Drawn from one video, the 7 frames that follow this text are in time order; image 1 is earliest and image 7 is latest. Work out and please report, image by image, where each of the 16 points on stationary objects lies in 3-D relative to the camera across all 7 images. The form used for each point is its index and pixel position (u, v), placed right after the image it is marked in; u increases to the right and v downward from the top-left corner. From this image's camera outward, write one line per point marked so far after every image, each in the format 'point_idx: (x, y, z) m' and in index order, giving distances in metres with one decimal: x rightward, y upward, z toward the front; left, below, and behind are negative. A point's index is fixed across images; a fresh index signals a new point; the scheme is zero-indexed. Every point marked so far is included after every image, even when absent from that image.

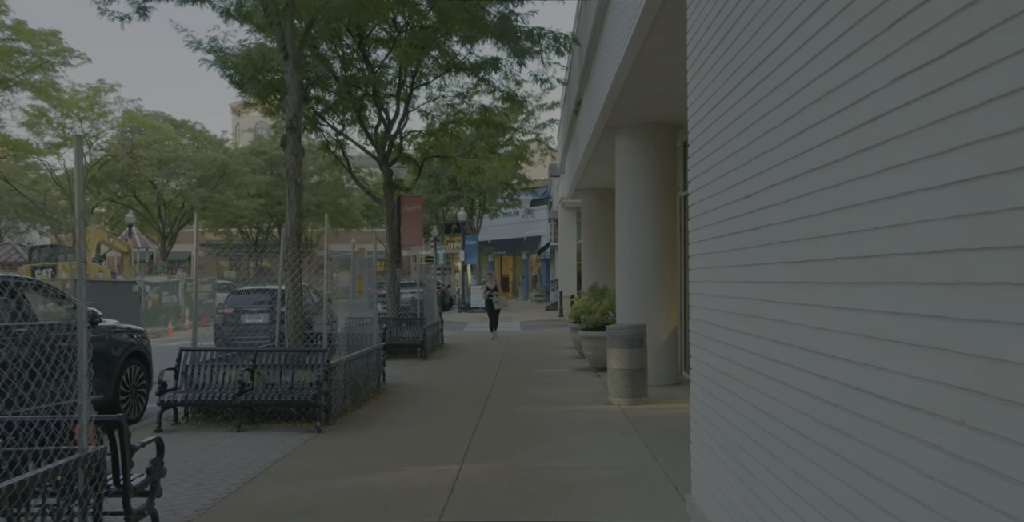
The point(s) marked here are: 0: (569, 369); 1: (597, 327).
0: (+1.0, -1.8, +12.4) m
1: (+1.4, -1.1, +11.9) m
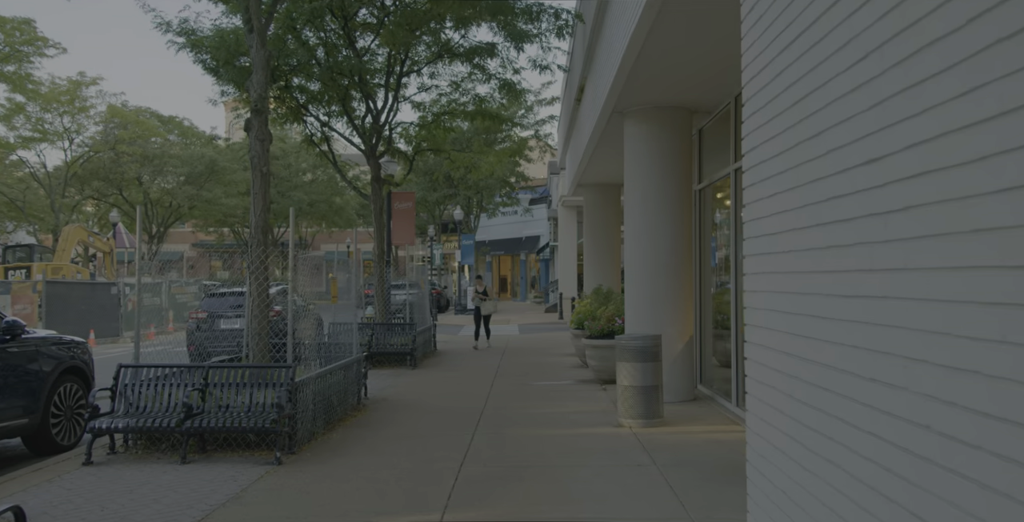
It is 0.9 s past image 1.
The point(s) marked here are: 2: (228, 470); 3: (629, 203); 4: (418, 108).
0: (+0.9, -1.8, +11.3) m
1: (+1.3, -1.1, +10.8) m
2: (-2.3, -1.7, +6.0) m
3: (+1.5, +0.7, +9.4) m
4: (-2.2, +3.5, +17.1) m
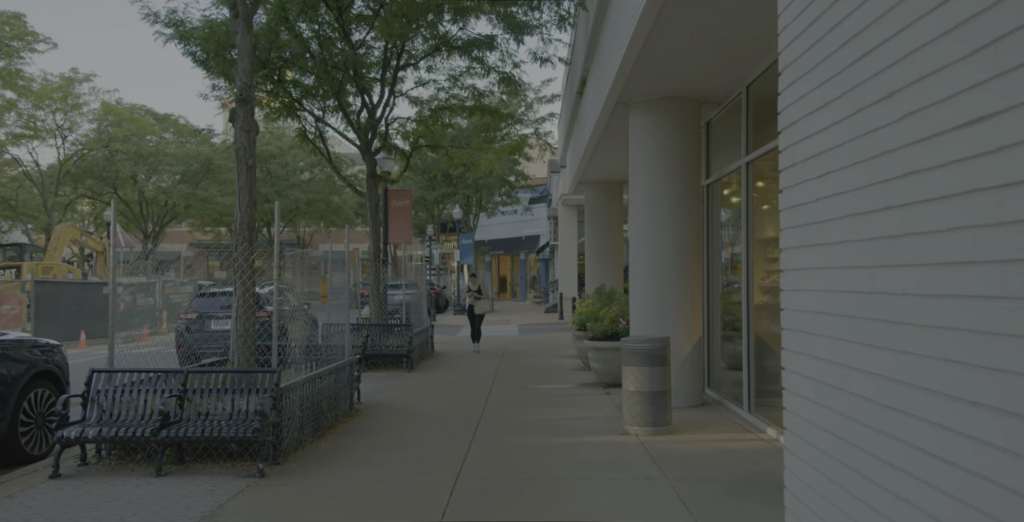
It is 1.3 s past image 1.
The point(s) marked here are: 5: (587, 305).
0: (+0.9, -1.8, +10.9) m
1: (+1.3, -1.1, +10.4) m
2: (-2.3, -1.7, +5.6) m
3: (+1.5, +0.7, +9.0) m
4: (-2.2, +3.6, +16.6) m
5: (+1.4, -0.8, +12.5) m
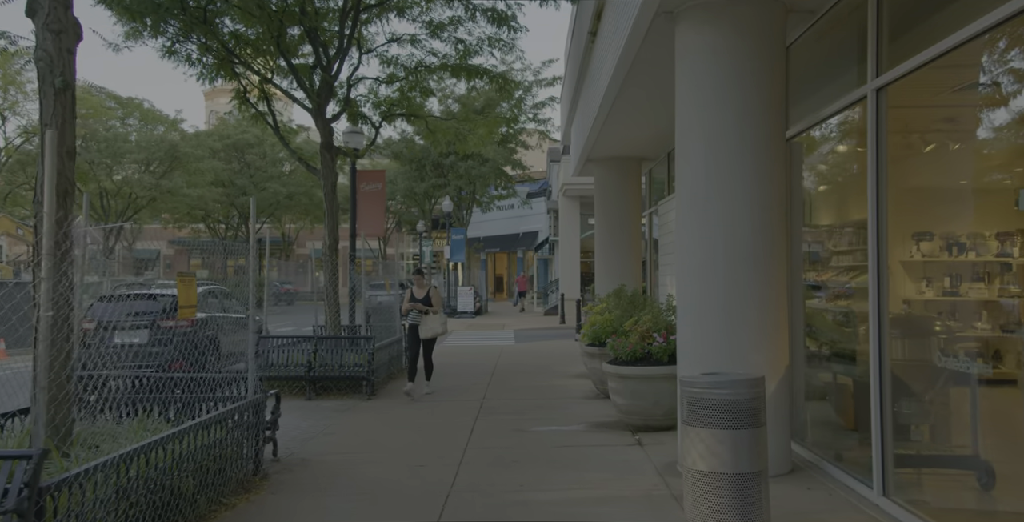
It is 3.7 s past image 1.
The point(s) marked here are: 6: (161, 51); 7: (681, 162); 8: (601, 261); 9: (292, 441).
0: (+0.8, -1.7, +7.9) m
1: (+1.2, -1.0, +7.4) m
2: (-2.4, -1.6, +2.6) m
3: (+1.4, +0.8, +6.0) m
4: (-2.3, +3.7, +13.6) m
5: (+1.2, -0.7, +9.5) m
6: (-5.8, +3.4, +12.1) m
7: (+1.4, +0.8, +6.0) m
8: (+1.7, 0.0, +14.0) m
9: (-2.1, -1.8, +7.3) m
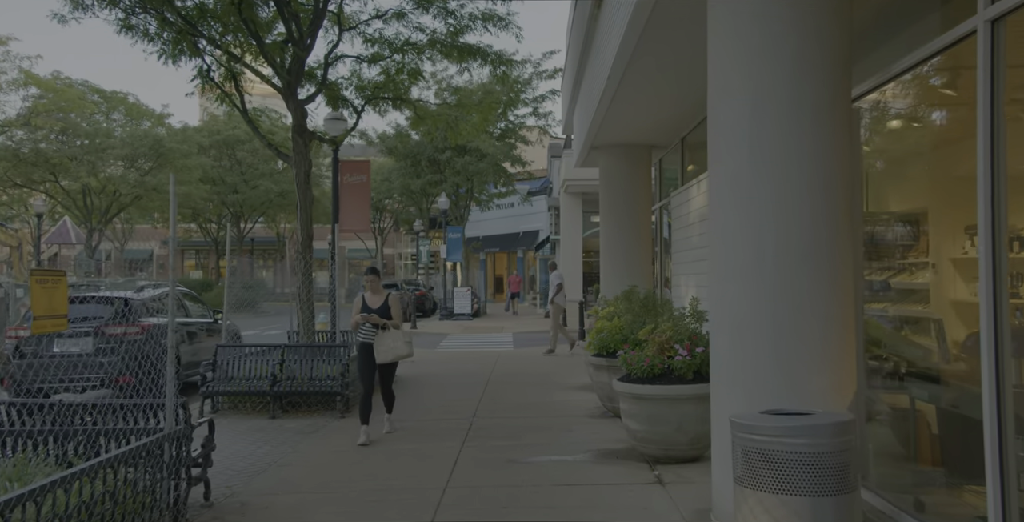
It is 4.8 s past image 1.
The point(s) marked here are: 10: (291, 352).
0: (+0.7, -1.7, +6.6) m
1: (+1.2, -1.0, +6.1) m
2: (-2.5, -1.6, +1.3) m
3: (+1.3, +0.9, +4.7) m
4: (-2.4, +3.7, +12.3) m
5: (+1.2, -0.7, +8.2) m
6: (-5.8, +3.5, +10.8) m
7: (+1.3, +0.9, +4.8) m
8: (+1.6, 0.0, +12.7) m
9: (-2.2, -1.7, +6.0) m
10: (-2.7, -1.1, +8.9) m
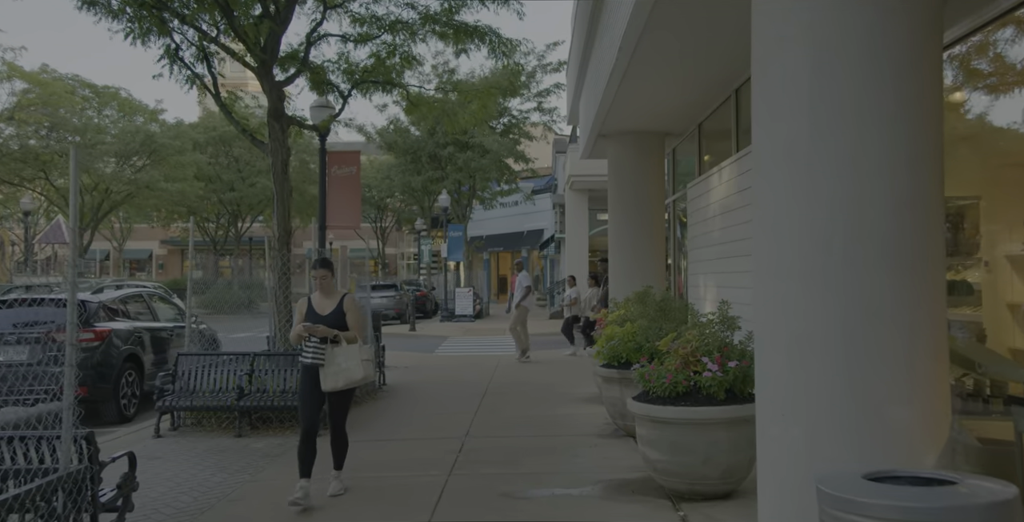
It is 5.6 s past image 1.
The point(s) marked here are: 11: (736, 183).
0: (+0.7, -1.7, +5.6) m
1: (+1.1, -0.9, +5.1) m
2: (-2.6, -1.5, +0.3) m
3: (+1.3, +0.9, +3.7) m
4: (-2.4, +3.7, +11.4) m
5: (+1.2, -0.6, +7.2) m
6: (-5.8, +3.5, +9.9) m
7: (+1.3, +0.9, +3.7) m
8: (+1.6, 0.0, +11.7) m
9: (-2.3, -1.7, +5.0) m
10: (-2.7, -1.1, +8.0) m
11: (+2.4, +0.8, +7.8) m
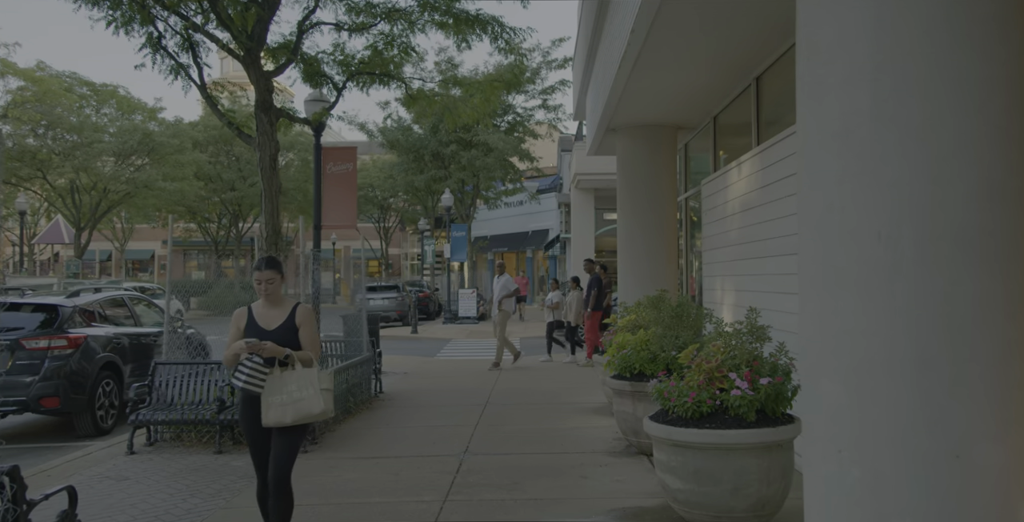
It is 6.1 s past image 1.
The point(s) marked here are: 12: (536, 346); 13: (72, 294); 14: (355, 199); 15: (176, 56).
0: (+0.7, -1.7, +5.0) m
1: (+1.1, -0.9, +4.5) m
2: (-2.6, -1.6, -0.3) m
3: (+1.3, +0.9, +3.1) m
4: (-2.3, +3.7, +10.8) m
5: (+1.2, -0.7, +6.6) m
6: (-5.8, +3.5, +9.3) m
7: (+1.3, +0.9, +3.1) m
8: (+1.7, 0.0, +11.1) m
9: (-2.2, -1.7, +4.4) m
10: (-2.7, -1.1, +7.4) m
11: (+2.4, +0.8, +7.2) m
12: (+0.6, -2.2, +18.7) m
13: (-5.1, -0.4, +8.5) m
14: (-2.6, +1.0, +12.2) m
15: (-4.2, +2.6, +9.3) m
